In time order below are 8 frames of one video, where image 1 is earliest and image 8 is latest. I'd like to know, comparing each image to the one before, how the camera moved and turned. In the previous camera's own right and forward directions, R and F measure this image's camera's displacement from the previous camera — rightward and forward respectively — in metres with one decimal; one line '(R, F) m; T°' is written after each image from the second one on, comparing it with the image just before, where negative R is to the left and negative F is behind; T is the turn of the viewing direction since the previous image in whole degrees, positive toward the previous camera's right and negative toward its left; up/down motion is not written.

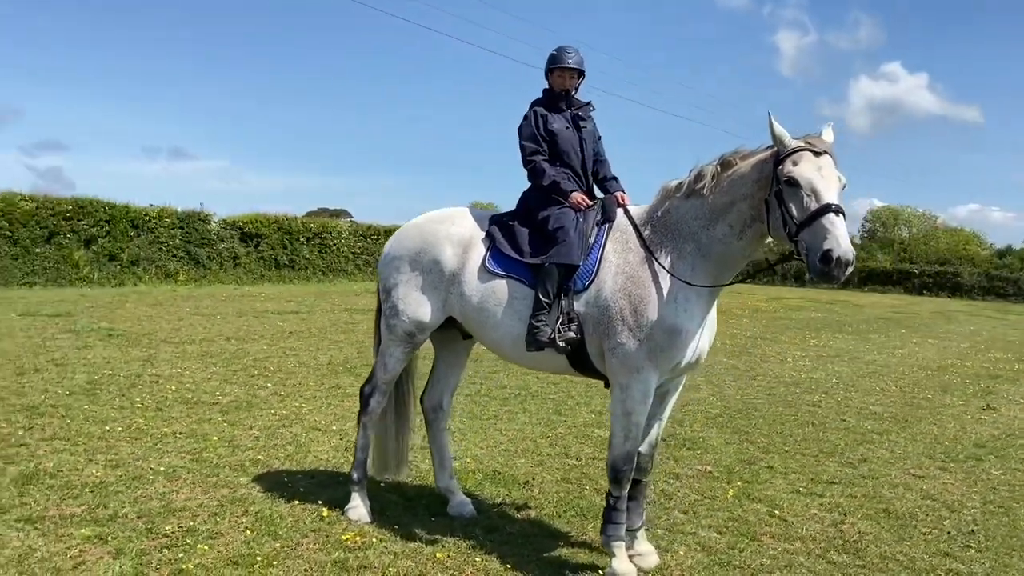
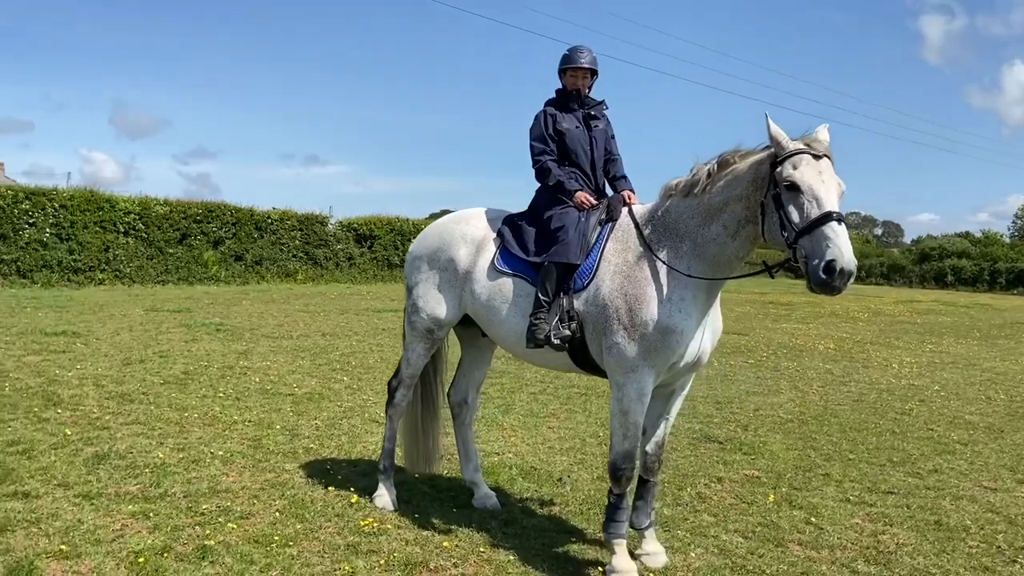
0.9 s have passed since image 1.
(+0.7, -0.1) m; -8°
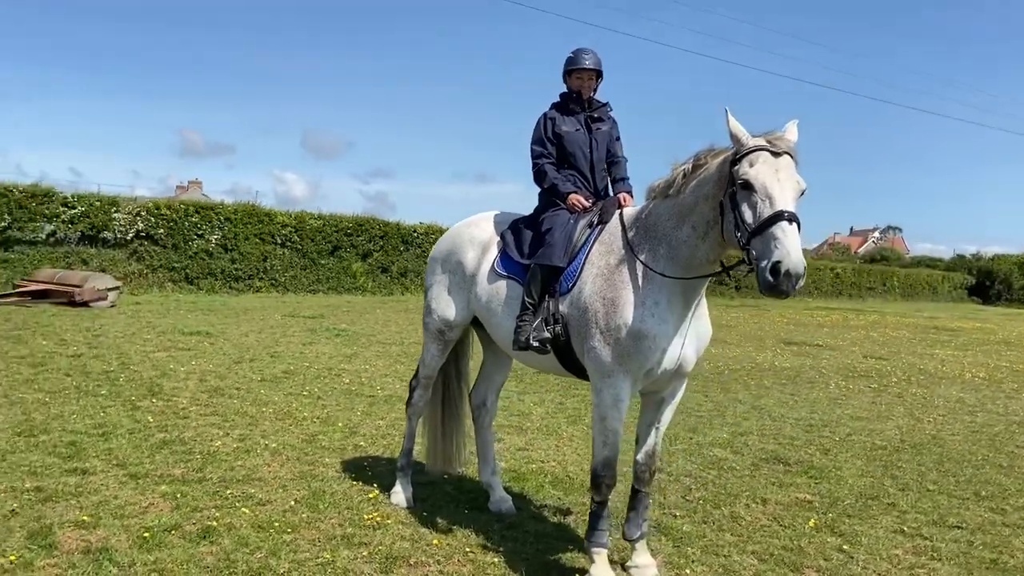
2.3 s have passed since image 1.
(+1.0, +0.1) m; -10°
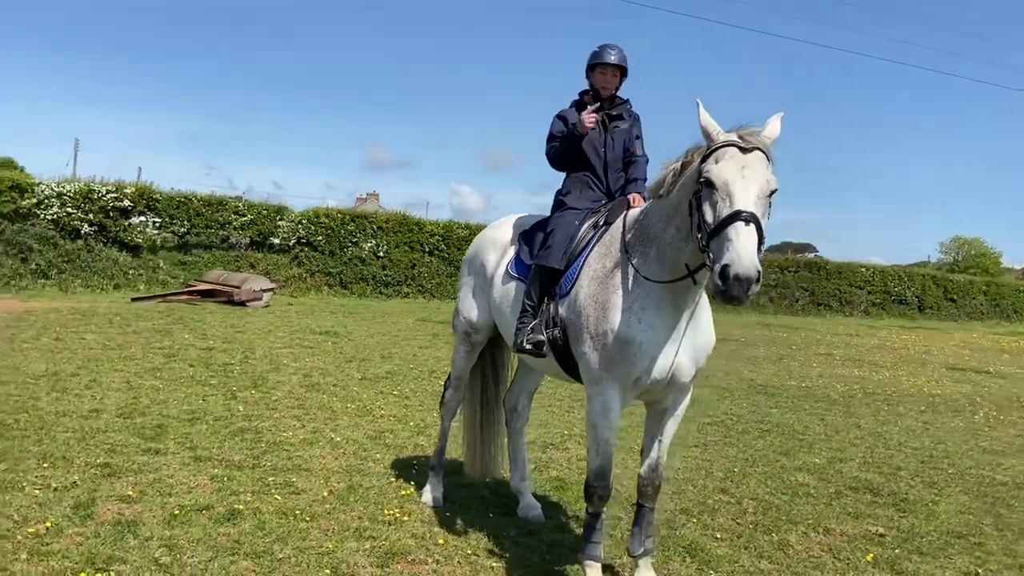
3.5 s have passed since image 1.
(+0.9, +0.1) m; -11°
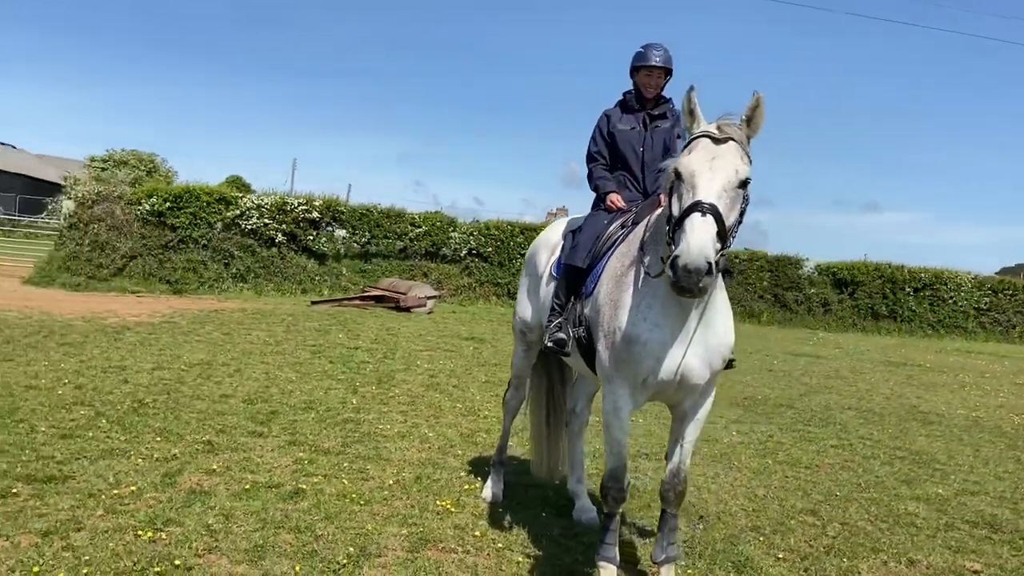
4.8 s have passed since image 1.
(+0.9, 0.0) m; -13°
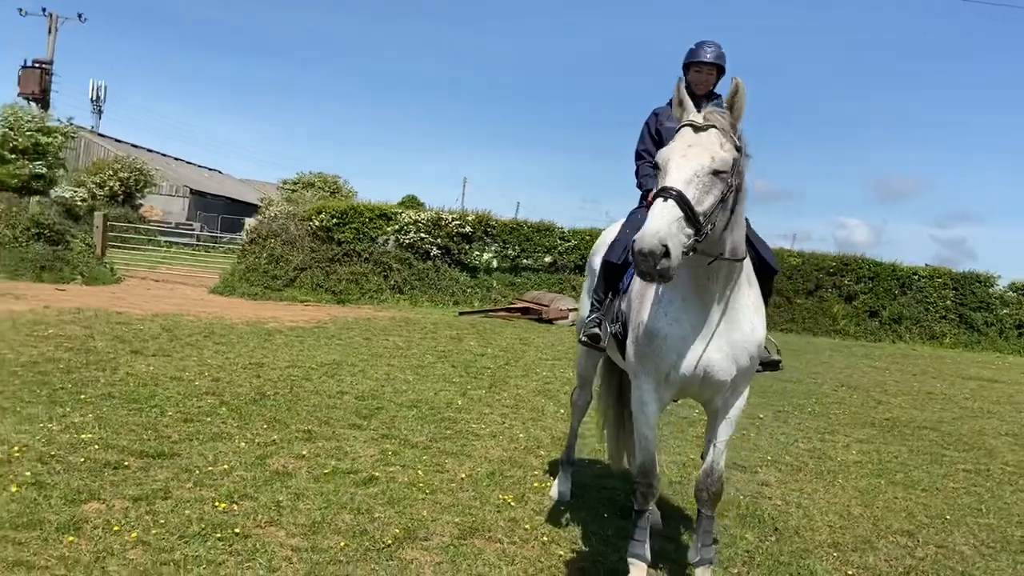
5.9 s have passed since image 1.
(+0.7, 0.0) m; -11°
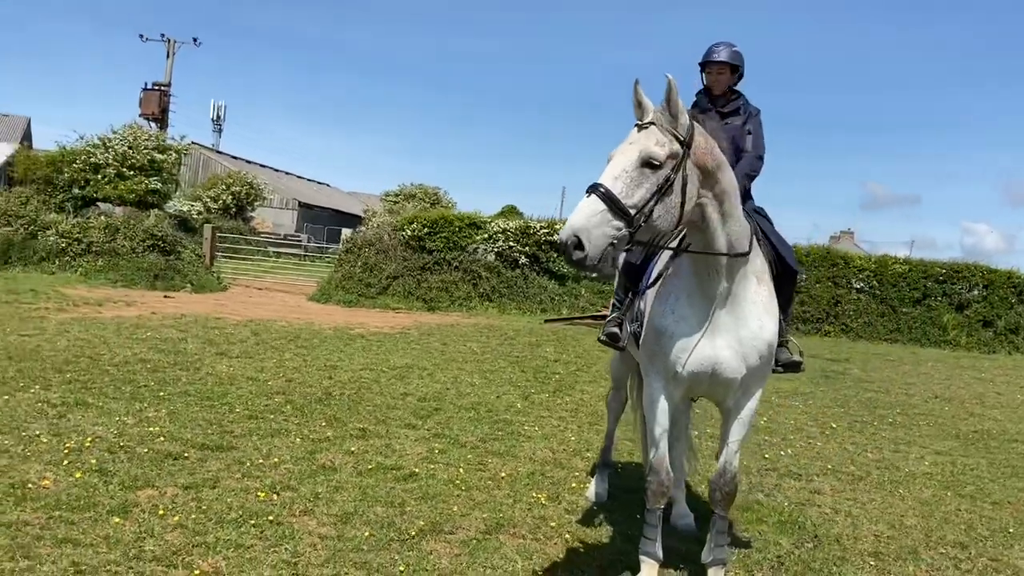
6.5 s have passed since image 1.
(+0.5, -0.1) m; -7°
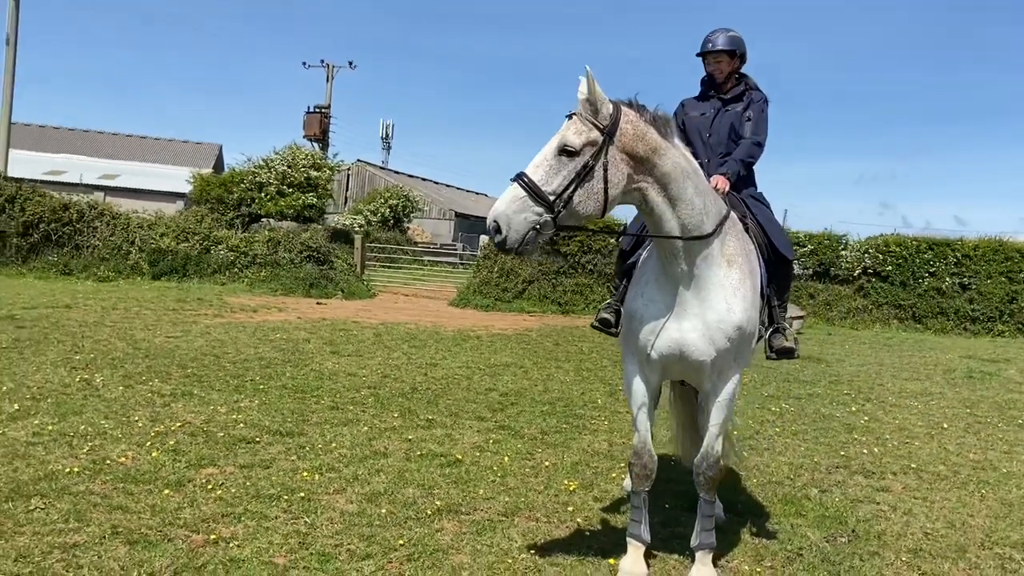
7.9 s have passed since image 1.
(+0.9, -0.1) m; -11°
